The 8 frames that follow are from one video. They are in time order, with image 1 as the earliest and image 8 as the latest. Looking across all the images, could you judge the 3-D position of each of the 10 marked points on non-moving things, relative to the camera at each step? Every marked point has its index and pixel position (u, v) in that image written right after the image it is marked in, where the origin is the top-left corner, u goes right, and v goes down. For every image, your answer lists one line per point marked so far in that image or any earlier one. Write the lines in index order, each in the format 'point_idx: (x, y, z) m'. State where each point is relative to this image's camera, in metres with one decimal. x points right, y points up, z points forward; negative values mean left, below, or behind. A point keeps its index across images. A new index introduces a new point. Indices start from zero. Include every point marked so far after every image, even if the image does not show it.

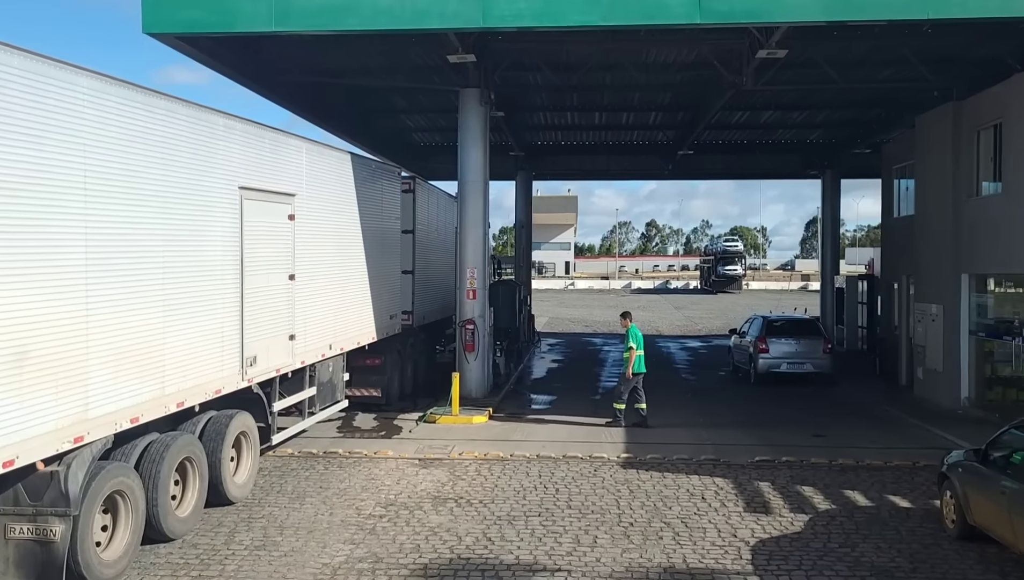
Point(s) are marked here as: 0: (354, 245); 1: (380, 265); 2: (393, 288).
0: (-2.0, +0.6, +11.4) m
1: (-1.9, +0.4, +12.6) m
2: (-1.8, 0.0, +13.3) m
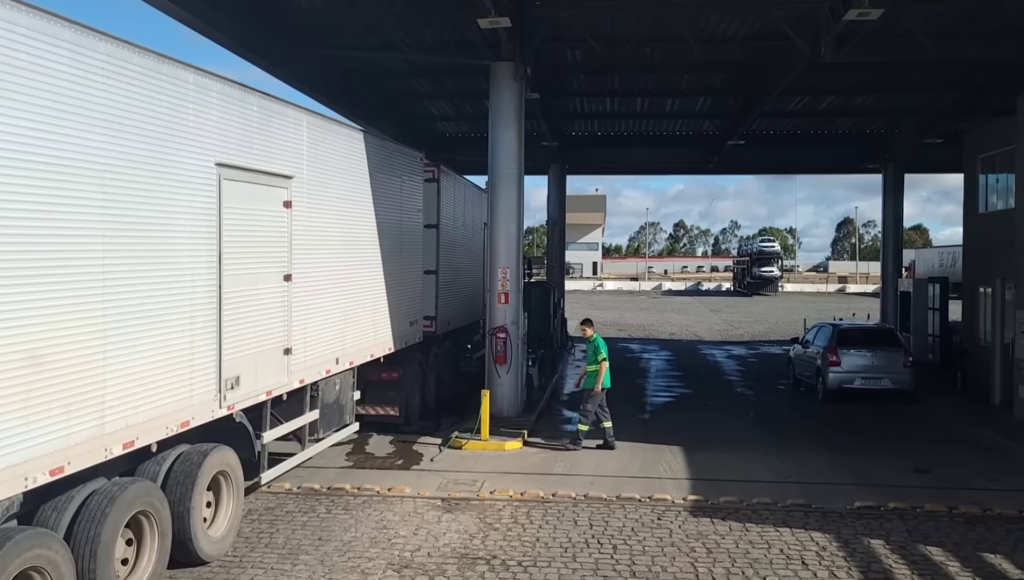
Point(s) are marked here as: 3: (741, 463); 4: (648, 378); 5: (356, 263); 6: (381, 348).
0: (-1.6, +0.6, +9.7) m
1: (-1.4, +0.3, +10.9) m
2: (-1.3, 0.0, +11.6) m
3: (+2.5, -1.9, +9.6) m
4: (+2.6, -1.7, +17.2) m
5: (-1.6, +0.3, +9.3) m
6: (-1.5, -0.7, +10.1) m
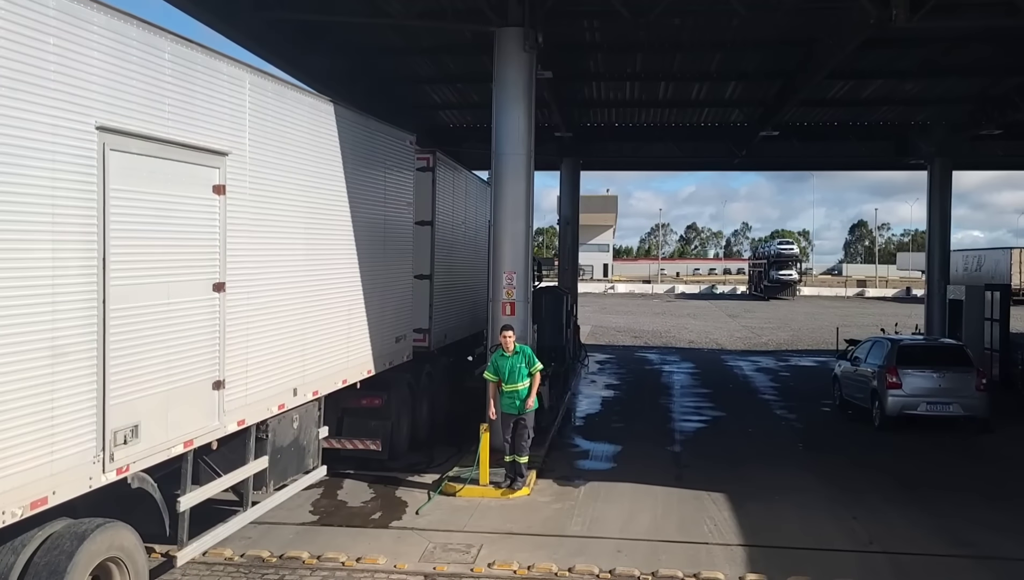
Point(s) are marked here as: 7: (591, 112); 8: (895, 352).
0: (-1.5, +0.5, +7.8) m
1: (-1.3, +0.2, +9.0) m
2: (-1.2, -0.1, +9.7) m
3: (+2.5, -2.0, +7.6) m
4: (+2.7, -1.8, +15.2) m
5: (-1.6, +0.2, +7.5) m
6: (-1.4, -0.8, +8.2) m
7: (+1.7, +3.9, +19.5) m
8: (+5.3, -0.8, +12.2) m
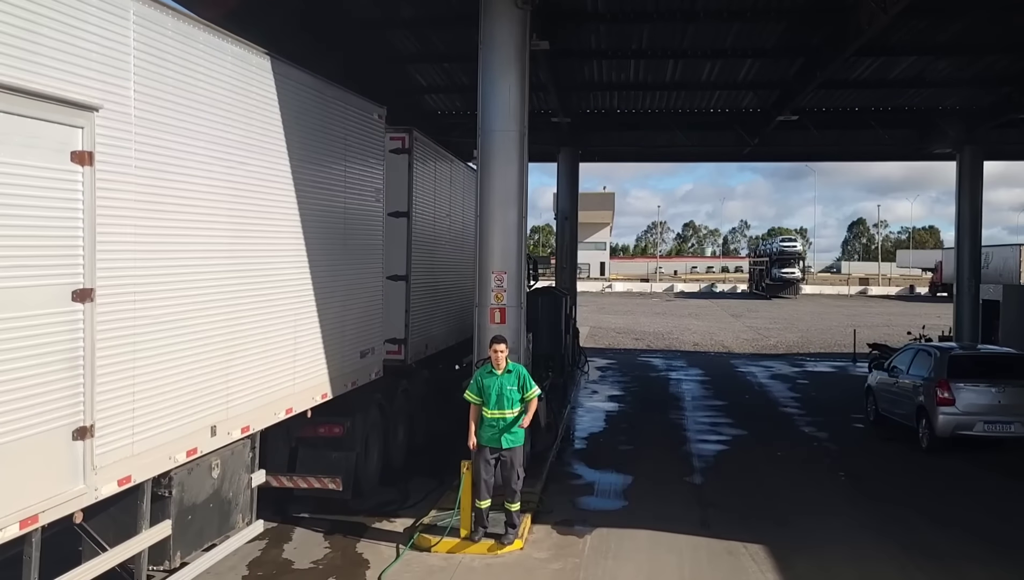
0: (-1.6, +0.4, +6.2) m
1: (-1.4, +0.2, +7.4) m
2: (-1.3, -0.2, +8.0) m
3: (+2.4, -2.0, +6.0) m
4: (+2.6, -1.8, +13.6) m
5: (-1.7, +0.2, +5.8) m
6: (-1.5, -0.8, +6.6) m
7: (+1.6, +3.9, +17.9) m
8: (+5.2, -0.9, +10.6) m
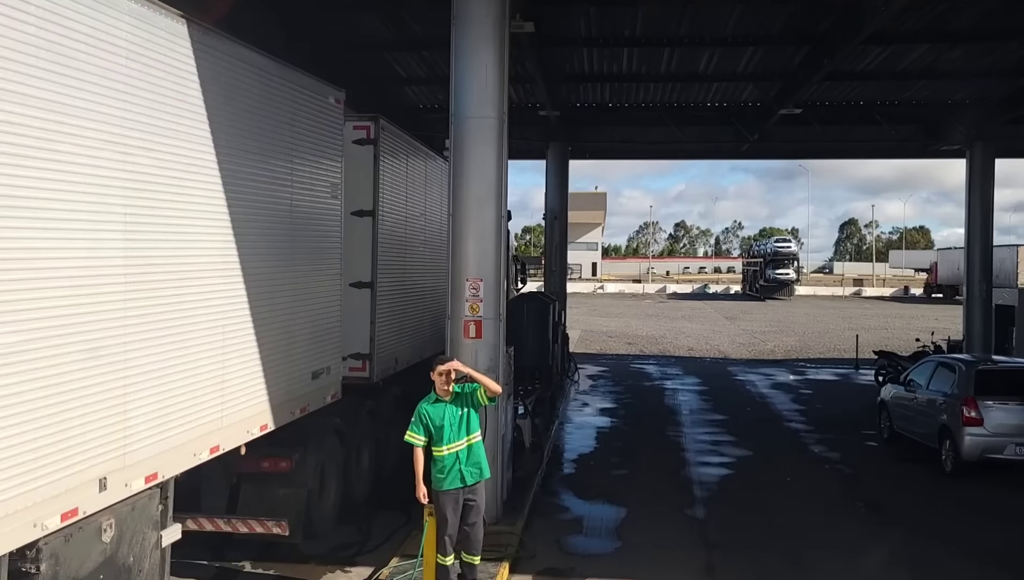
0: (-1.8, +0.3, +5.1) m
1: (-1.6, +0.1, +6.3) m
2: (-1.5, -0.2, +6.9) m
3: (+2.3, -2.1, +5.0) m
4: (+2.4, -1.9, +12.6) m
5: (-1.8, +0.1, +4.7) m
6: (-1.7, -0.9, +5.5) m
7: (+1.3, +3.8, +16.8) m
8: (+5.0, -0.9, +9.5) m
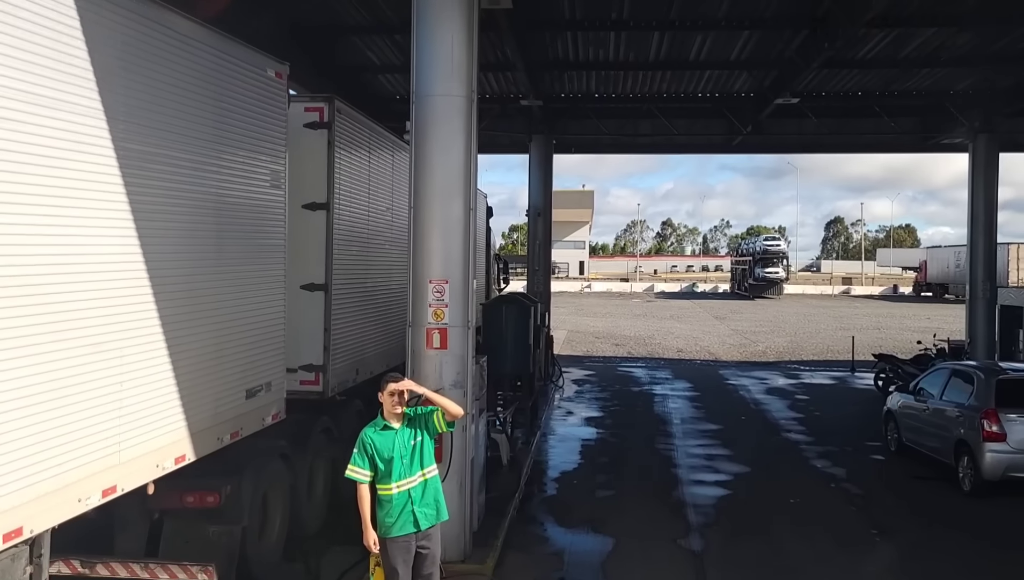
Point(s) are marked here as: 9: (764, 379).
0: (-2.0, +0.3, +4.1) m
1: (-1.8, +0.1, +5.3) m
2: (-1.7, -0.3, +6.0) m
3: (+2.1, -2.1, +4.1) m
4: (+2.1, -1.9, +11.7) m
5: (-2.0, +0.1, +3.8) m
6: (-1.9, -0.9, +4.5) m
7: (+0.9, +3.8, +15.9) m
8: (+4.7, -1.0, +8.7) m
9: (+5.3, -1.8, +18.4) m
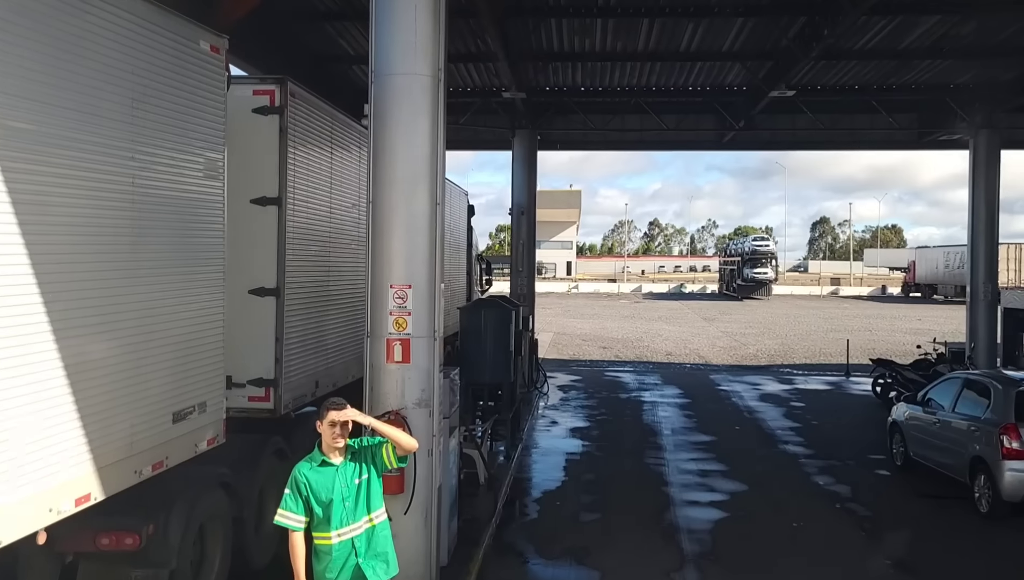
0: (-2.1, +0.3, +3.3) m
1: (-2.0, 0.0, +4.5) m
2: (-1.9, -0.3, +5.2) m
3: (+1.9, -2.2, +3.3) m
4: (+1.8, -2.0, +10.9) m
5: (-2.2, 0.0, +3.0) m
6: (-2.0, -1.0, +3.7) m
7: (+0.6, +3.8, +15.2) m
8: (+4.5, -1.0, +8.0) m
9: (+4.9, -1.9, +17.7) m
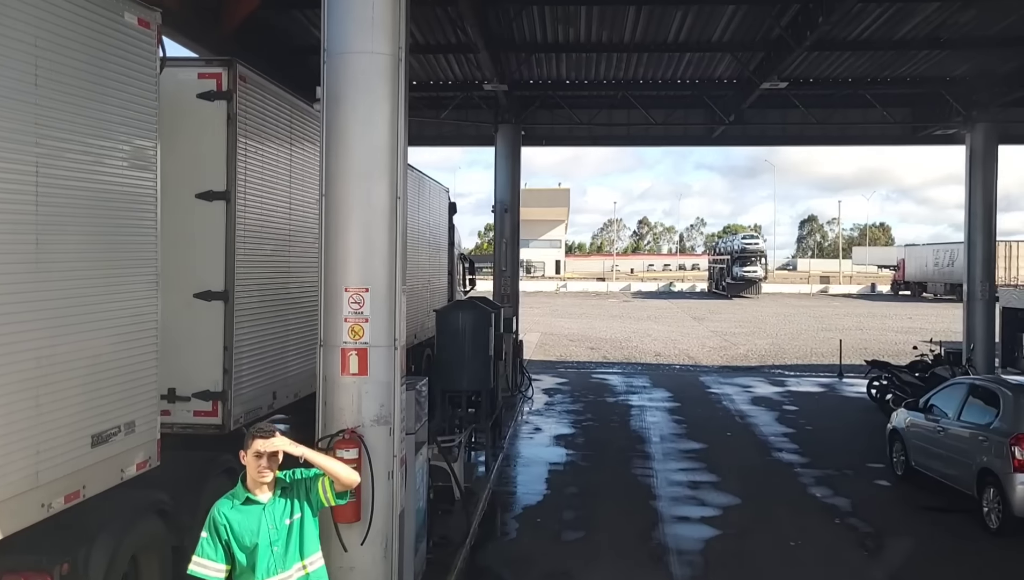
0: (-2.3, +0.2, +2.7) m
1: (-2.1, 0.0, +3.9) m
2: (-2.0, -0.3, +4.6) m
3: (+1.8, -2.2, +2.8) m
4: (+1.6, -2.0, +10.4) m
5: (-2.3, 0.0, +2.4) m
6: (-2.2, -1.0, +3.1) m
7: (+0.3, +3.8, +14.6) m
8: (+4.3, -1.0, +7.5) m
9: (+4.6, -1.9, +17.2) m
